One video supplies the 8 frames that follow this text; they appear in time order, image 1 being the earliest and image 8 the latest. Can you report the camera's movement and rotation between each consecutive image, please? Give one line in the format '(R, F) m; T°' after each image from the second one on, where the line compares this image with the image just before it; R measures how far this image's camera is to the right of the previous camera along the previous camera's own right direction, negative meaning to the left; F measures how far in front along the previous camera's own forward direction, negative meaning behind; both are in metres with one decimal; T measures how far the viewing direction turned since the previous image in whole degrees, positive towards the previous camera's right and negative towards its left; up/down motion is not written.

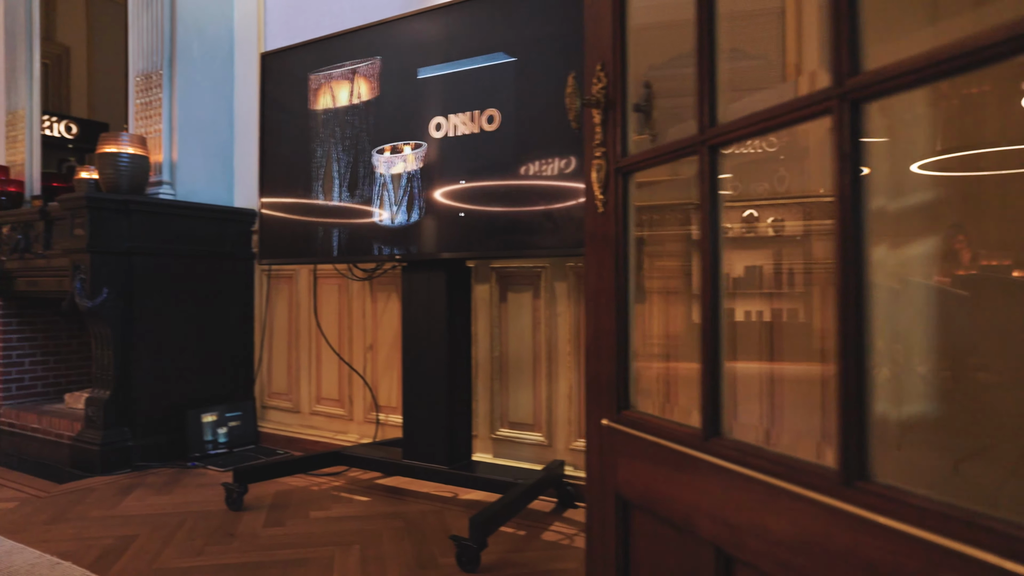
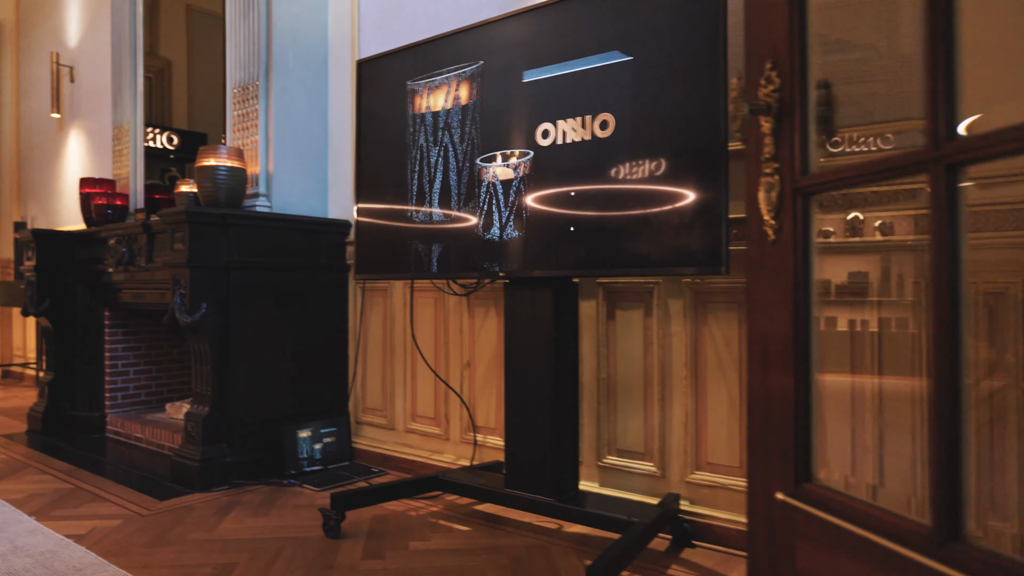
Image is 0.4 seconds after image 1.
(-0.1, +0.2) m; -6°
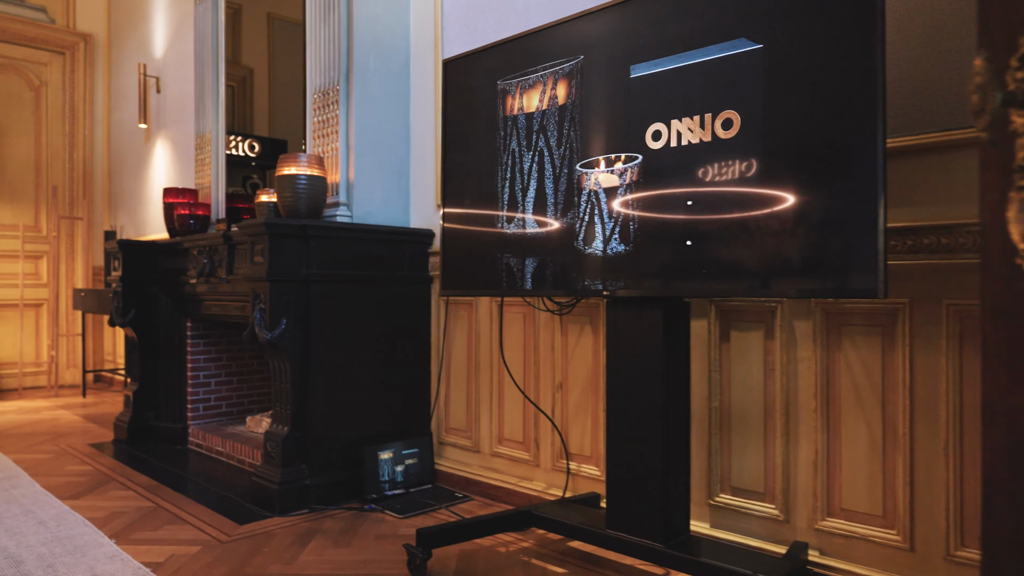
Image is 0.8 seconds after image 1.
(-0.1, +0.2) m; -6°
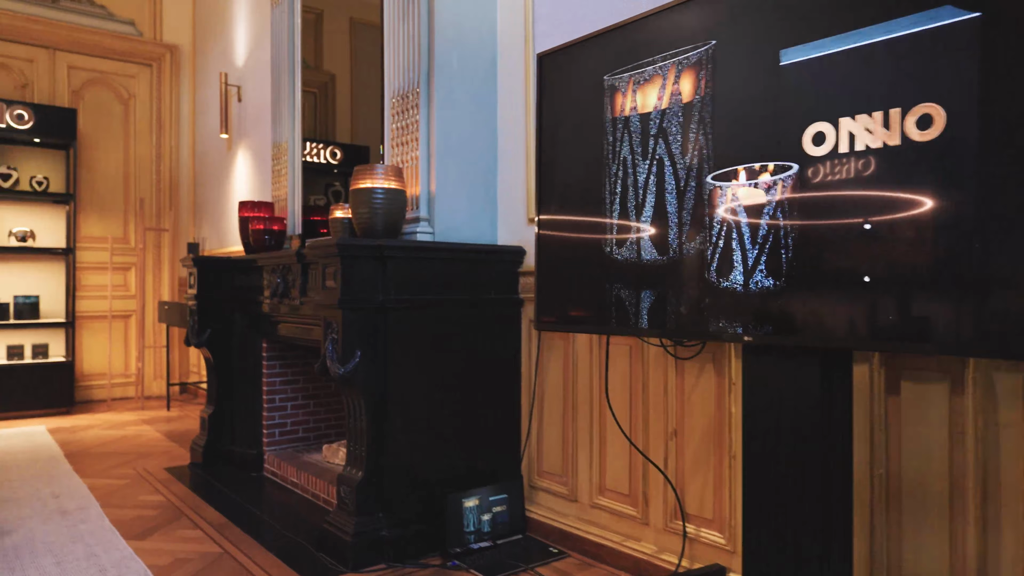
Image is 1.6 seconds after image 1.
(-0.1, +0.3) m; -6°
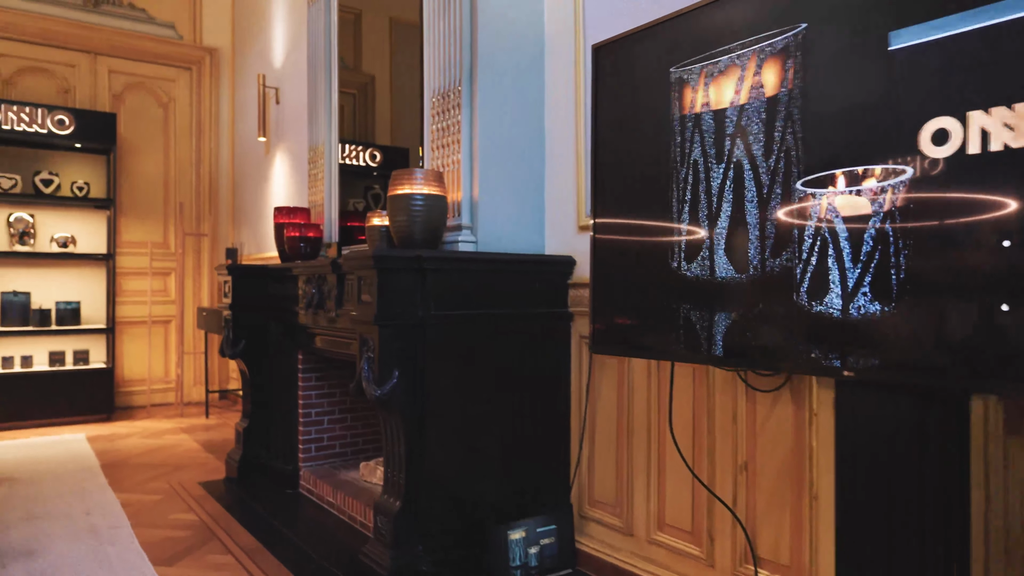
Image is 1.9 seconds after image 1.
(0.0, +0.2) m; -3°
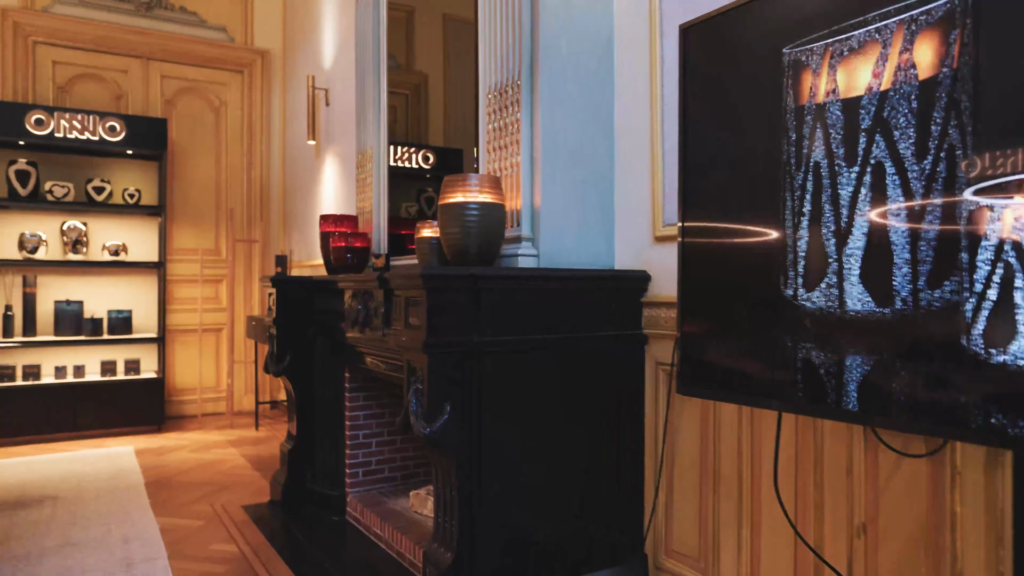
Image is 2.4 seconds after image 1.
(0.0, +0.3) m; -4°
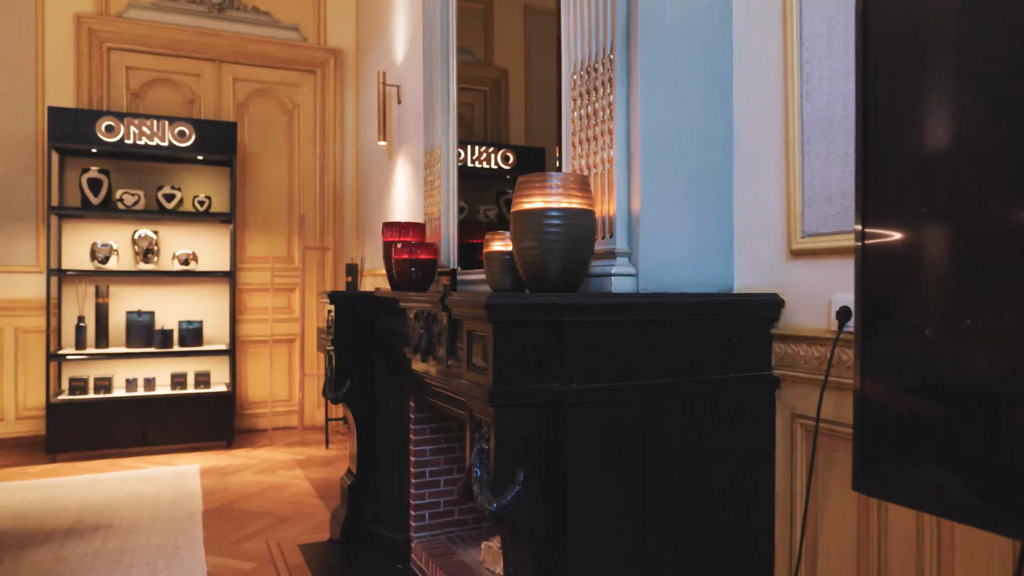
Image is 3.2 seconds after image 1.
(0.0, +0.4) m; -6°
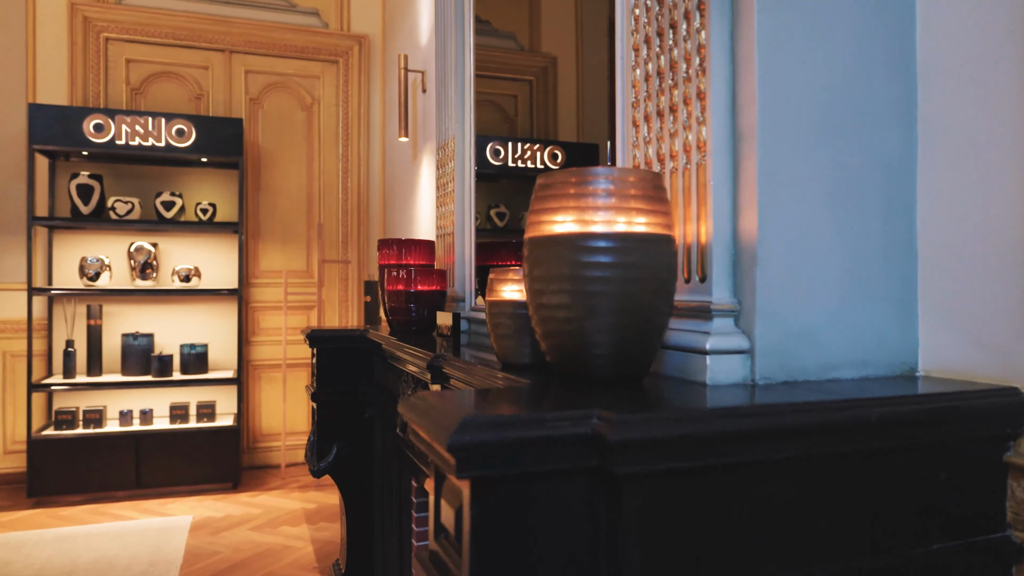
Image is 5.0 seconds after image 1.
(+0.1, +0.7) m; -4°
